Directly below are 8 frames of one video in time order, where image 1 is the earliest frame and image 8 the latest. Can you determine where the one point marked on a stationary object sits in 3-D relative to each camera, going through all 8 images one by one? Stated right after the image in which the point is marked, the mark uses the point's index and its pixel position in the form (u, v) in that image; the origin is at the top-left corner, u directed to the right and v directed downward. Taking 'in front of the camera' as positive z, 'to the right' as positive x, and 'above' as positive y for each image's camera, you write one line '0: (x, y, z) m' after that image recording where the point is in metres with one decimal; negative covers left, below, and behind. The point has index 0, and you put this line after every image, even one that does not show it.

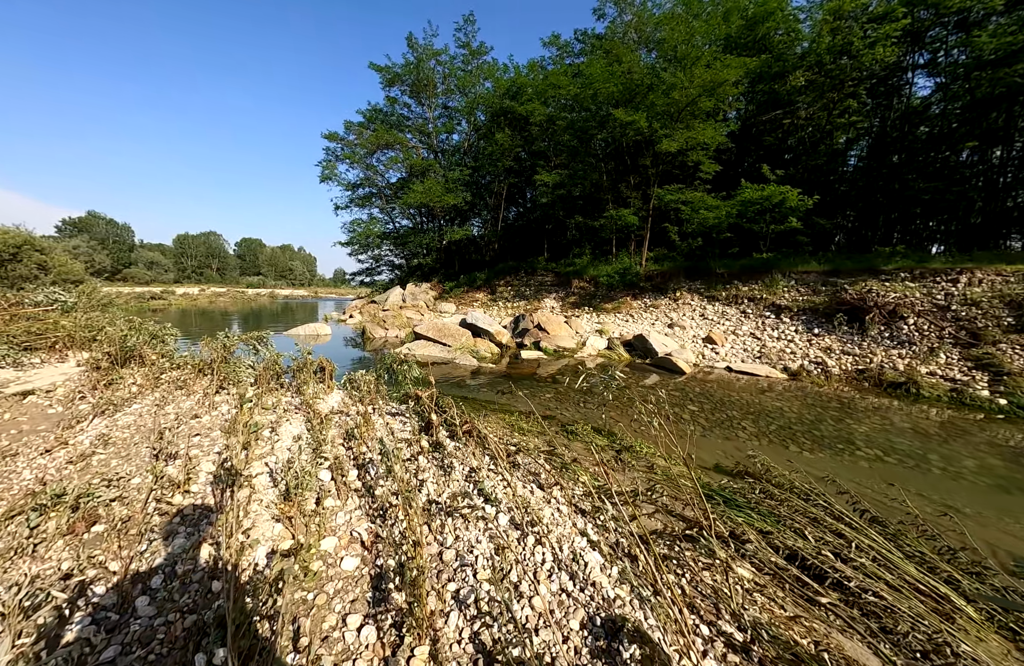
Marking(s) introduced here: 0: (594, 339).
0: (+3.6, -0.3, +16.4) m
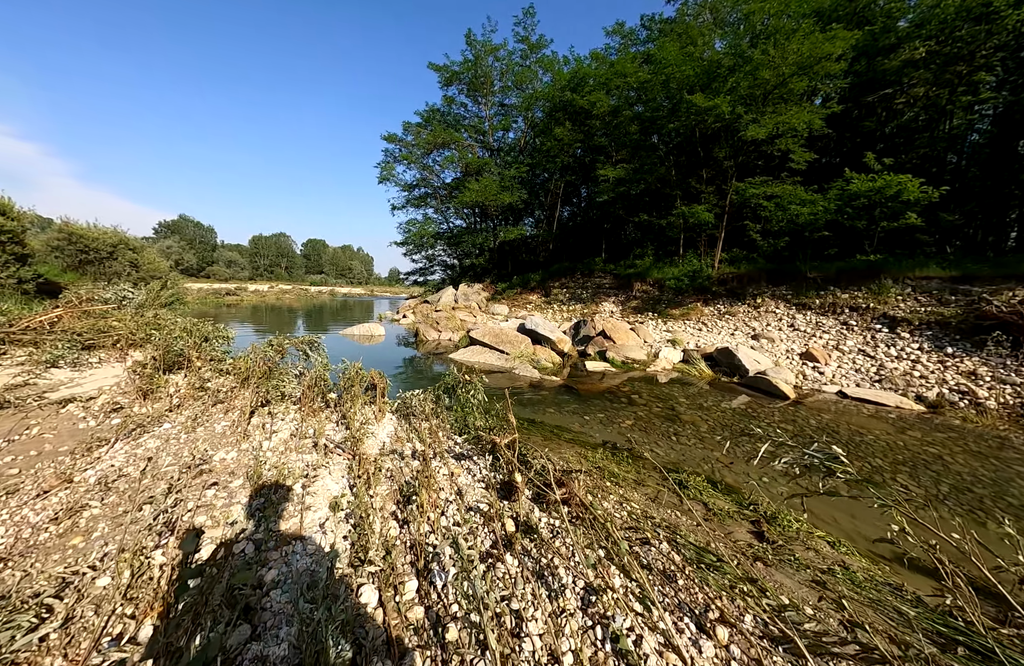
0: (+6.0, -0.7, +14.5) m
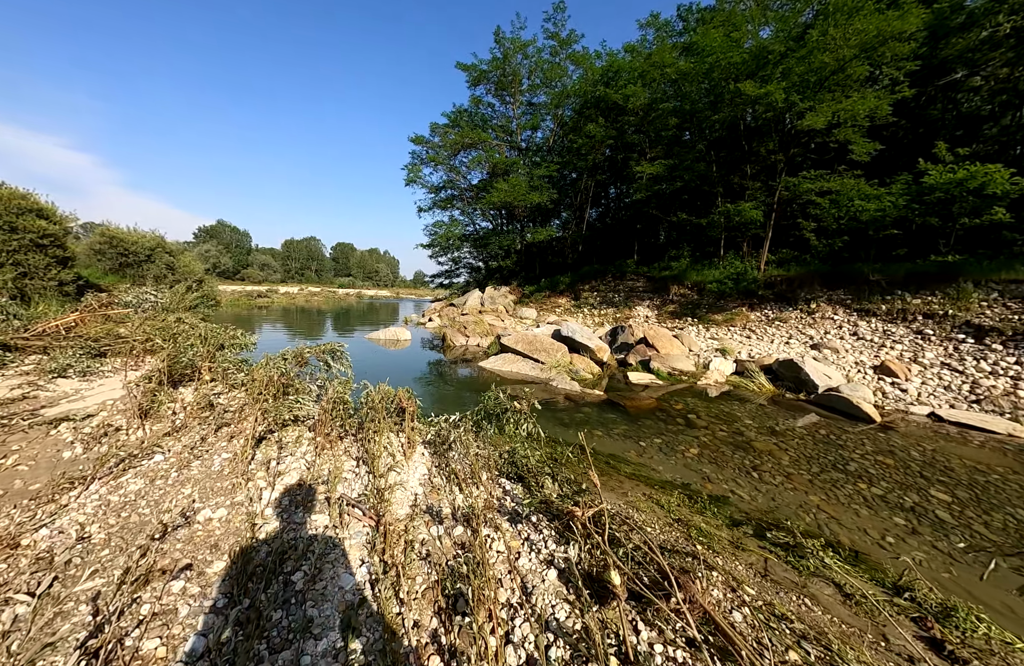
0: (+7.2, -1.0, +13.1) m
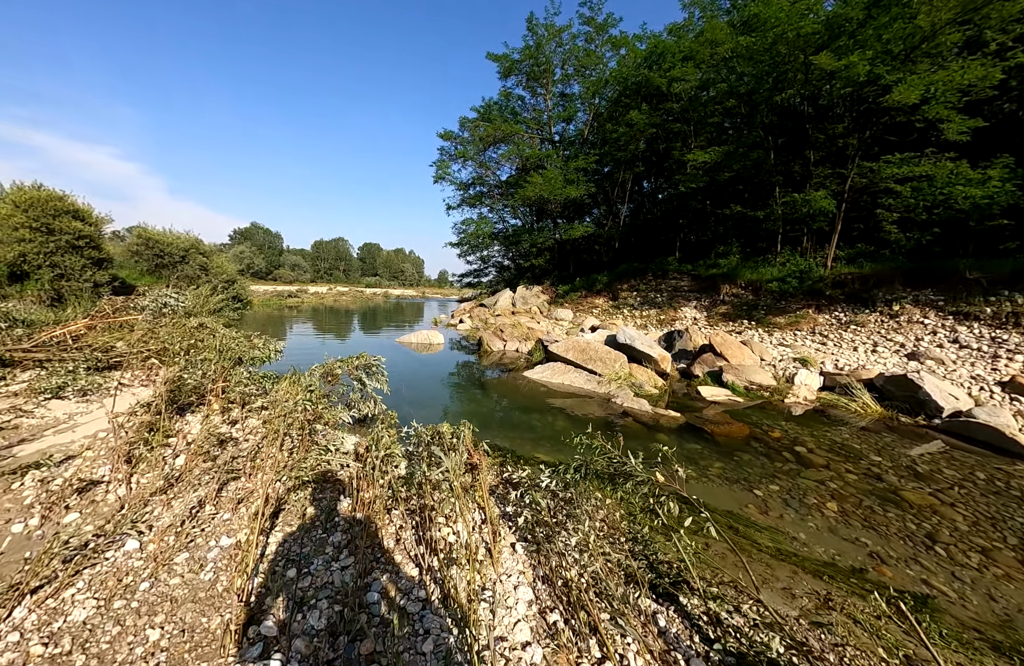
0: (+8.7, -1.2, +11.2) m
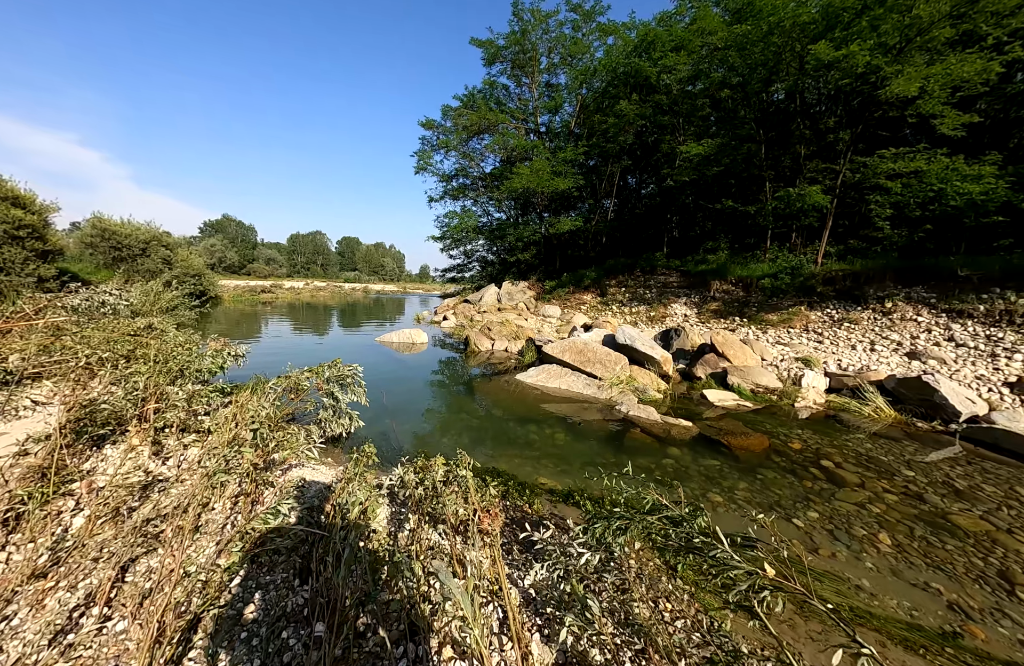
0: (+8.5, -1.2, +10.7) m
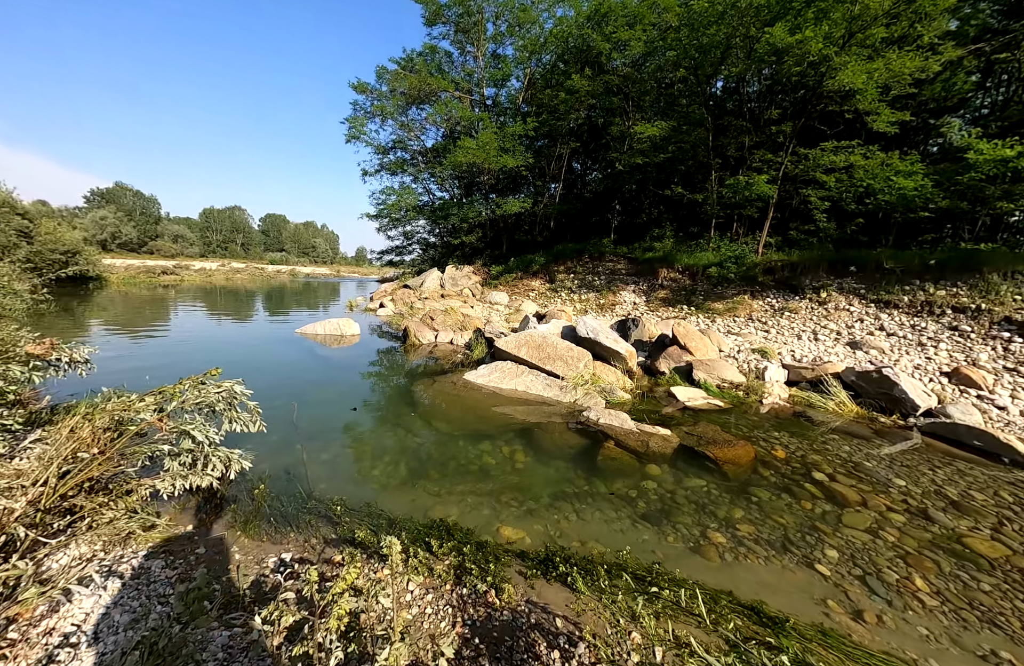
0: (+7.1, -1.0, +10.4) m
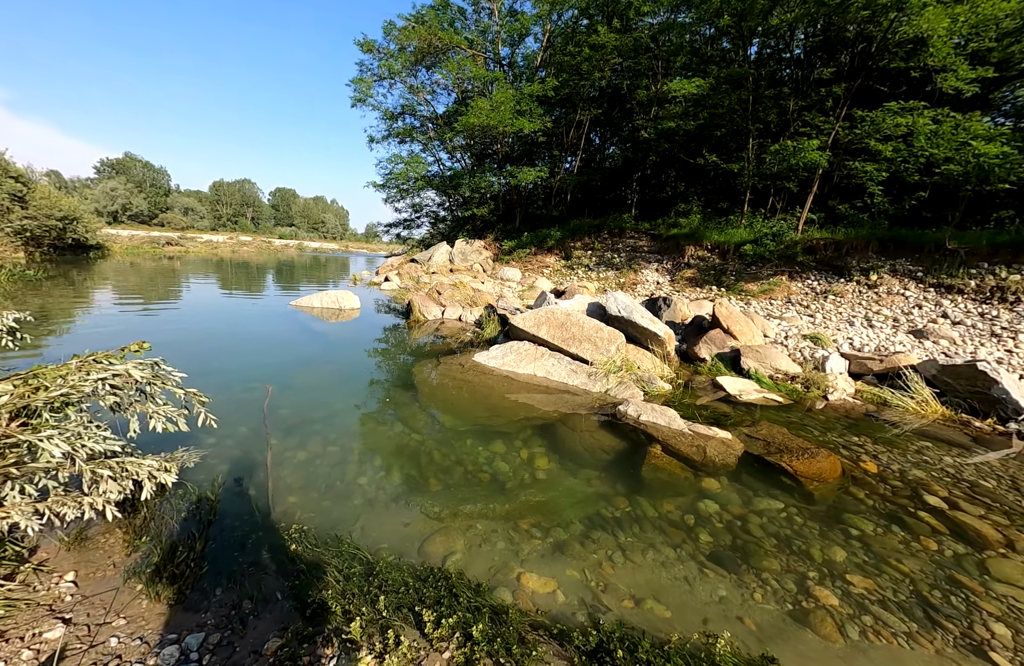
0: (+7.5, -0.6, +8.9) m
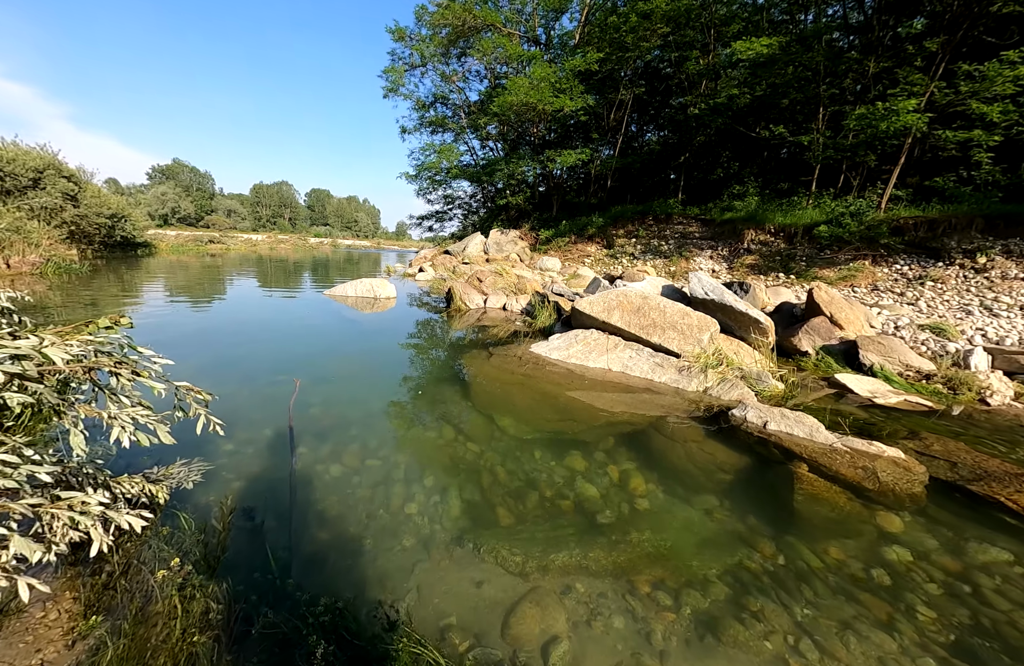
0: (+8.7, -0.4, +7.1) m
